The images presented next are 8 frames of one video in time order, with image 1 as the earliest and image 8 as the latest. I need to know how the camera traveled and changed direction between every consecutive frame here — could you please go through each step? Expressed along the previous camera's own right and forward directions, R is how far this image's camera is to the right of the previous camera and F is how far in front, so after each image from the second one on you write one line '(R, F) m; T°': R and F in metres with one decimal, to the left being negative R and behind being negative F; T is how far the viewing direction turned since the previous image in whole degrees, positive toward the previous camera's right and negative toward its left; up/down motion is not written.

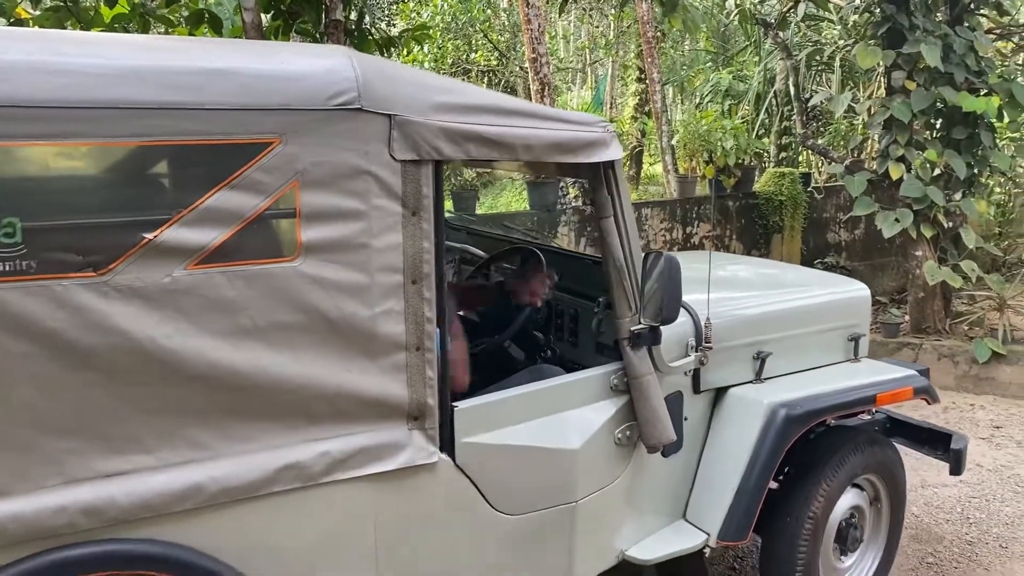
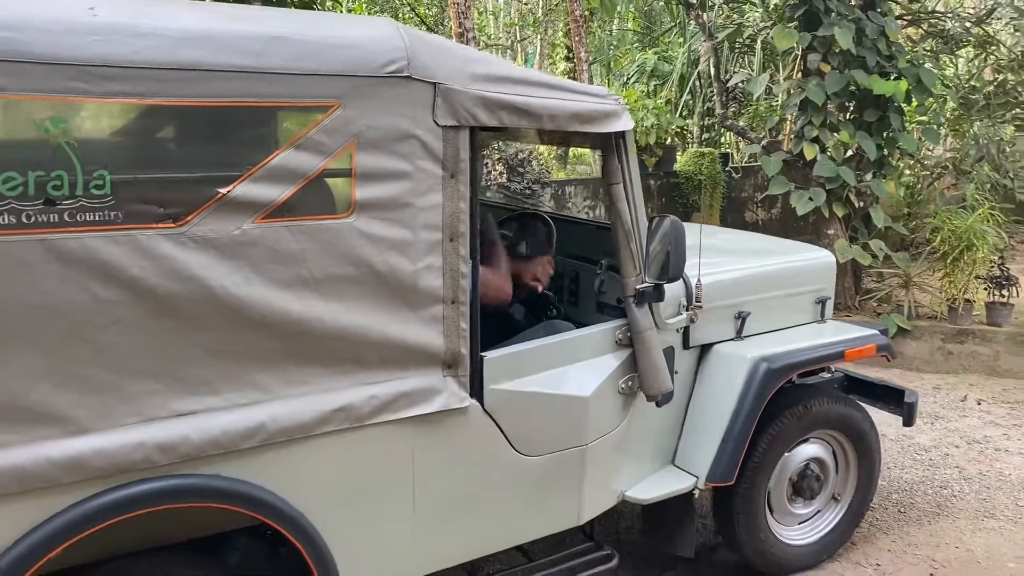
(-0.3, -0.2) m; +5°
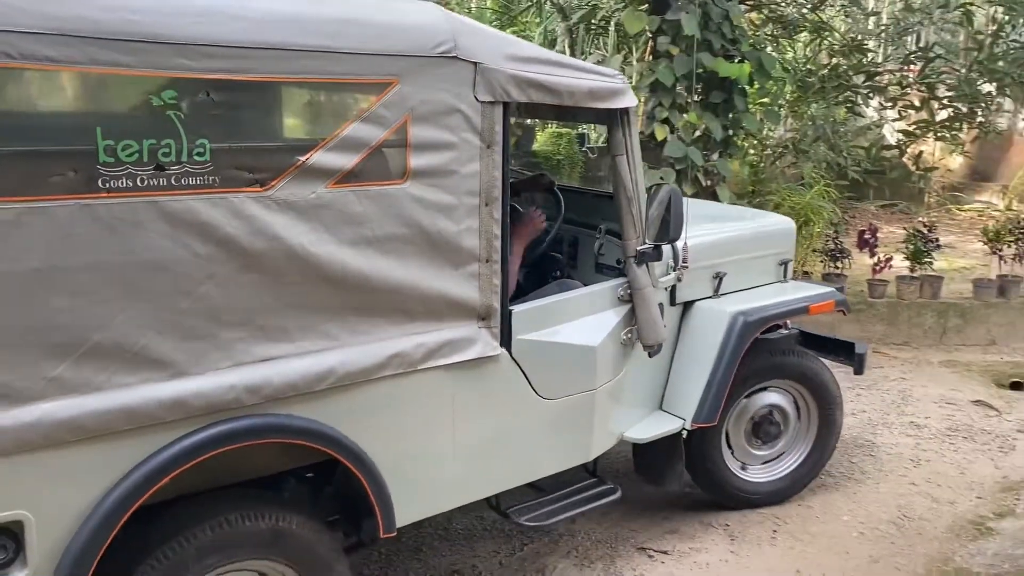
(-0.4, -0.3) m; +6°
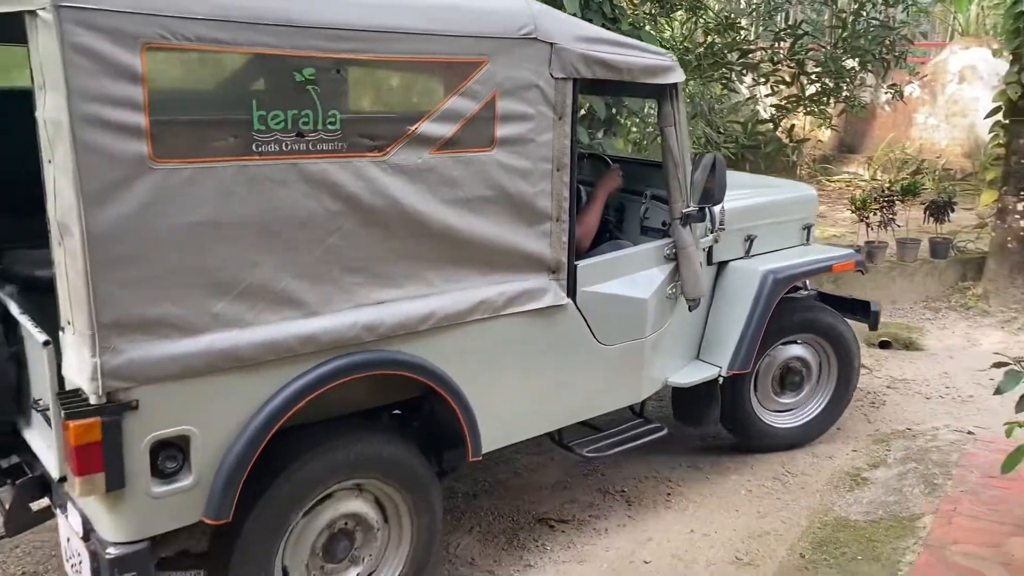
(-0.3, -0.4) m; +1°
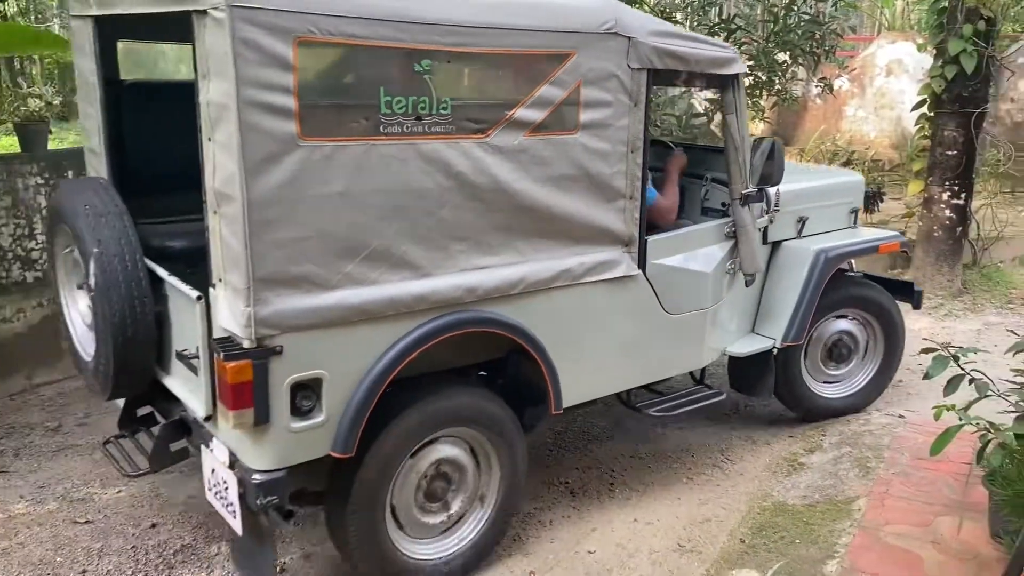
(-0.2, -0.3) m; -2°
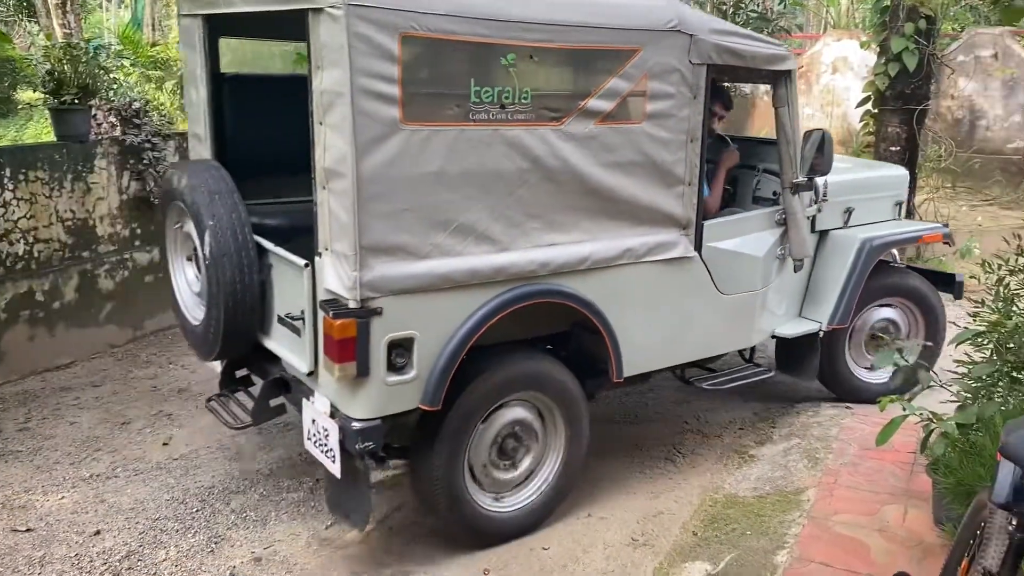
(-0.1, -0.3) m; -2°
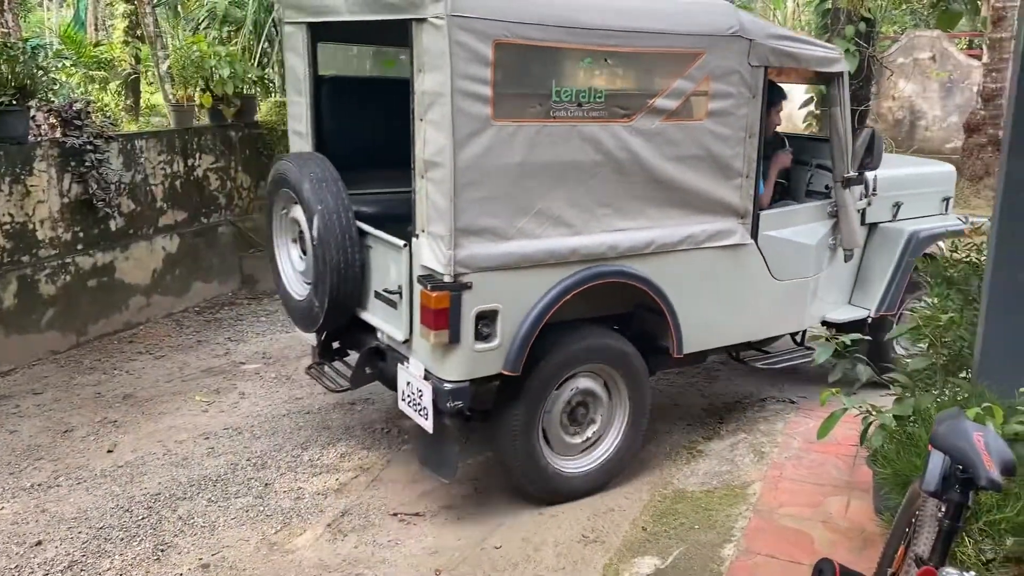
(-0.1, -0.4) m; -3°
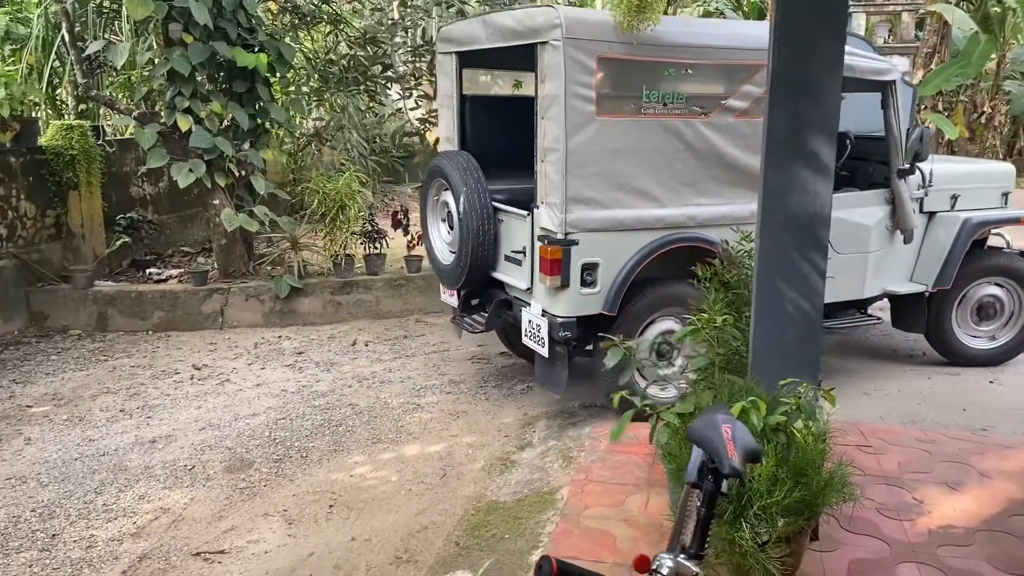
(+0.1, -0.2) m; -3°
